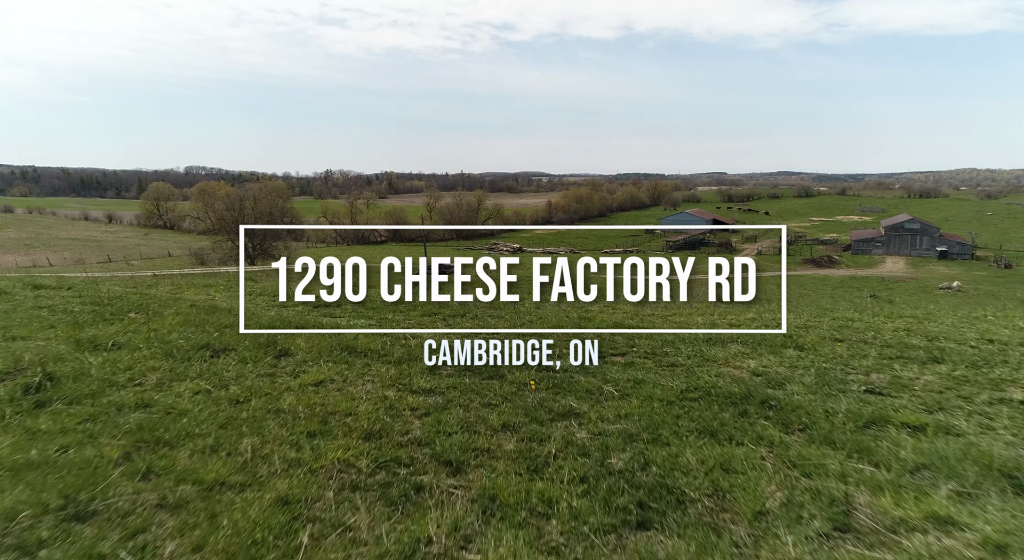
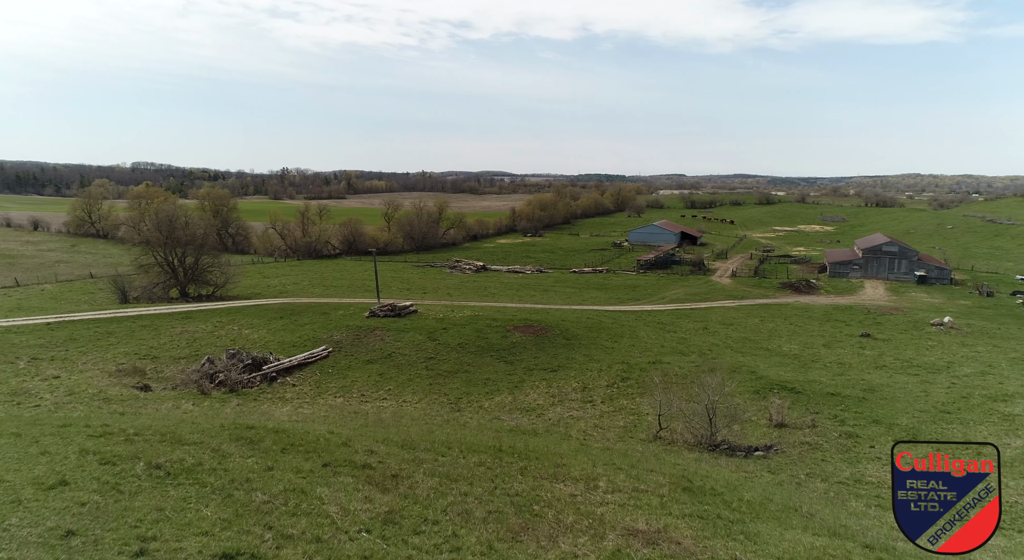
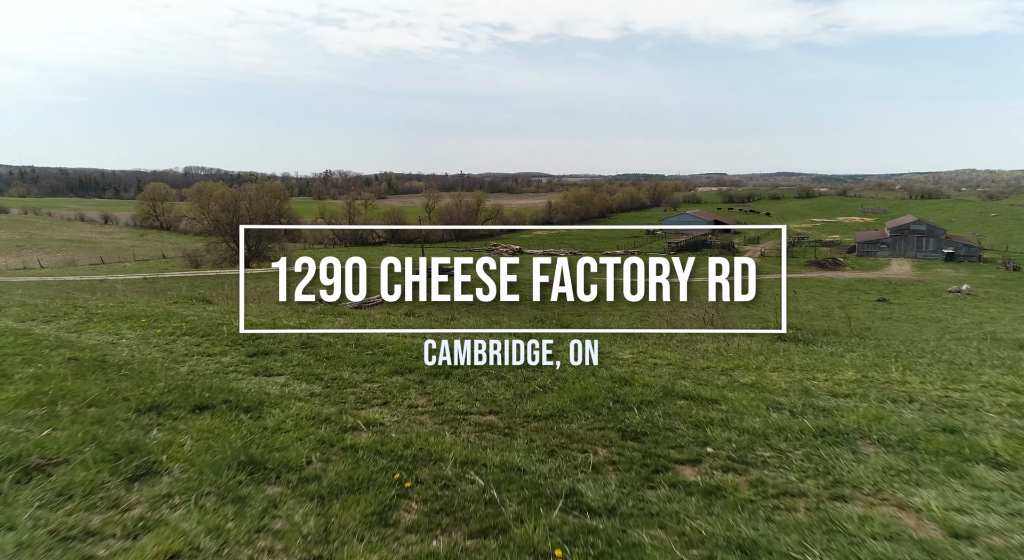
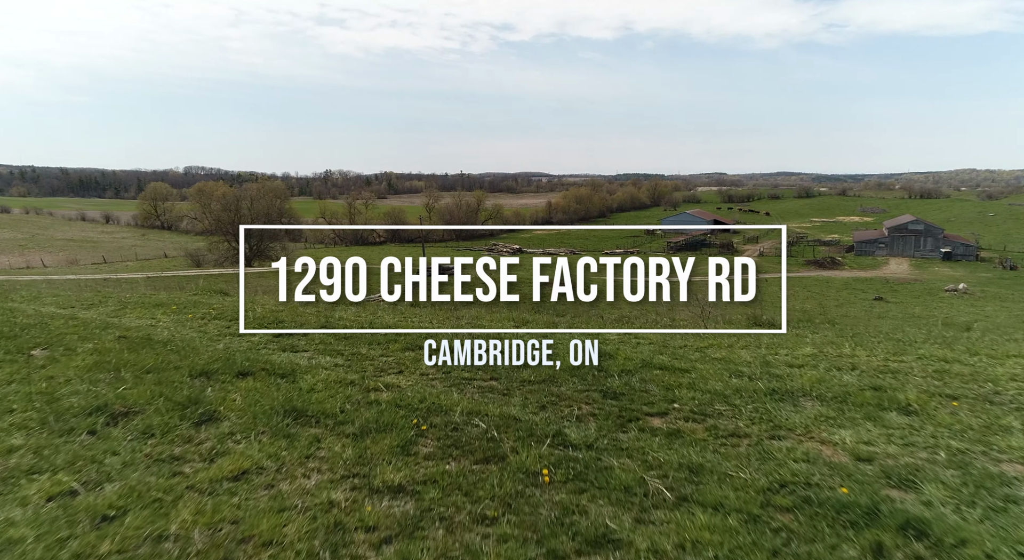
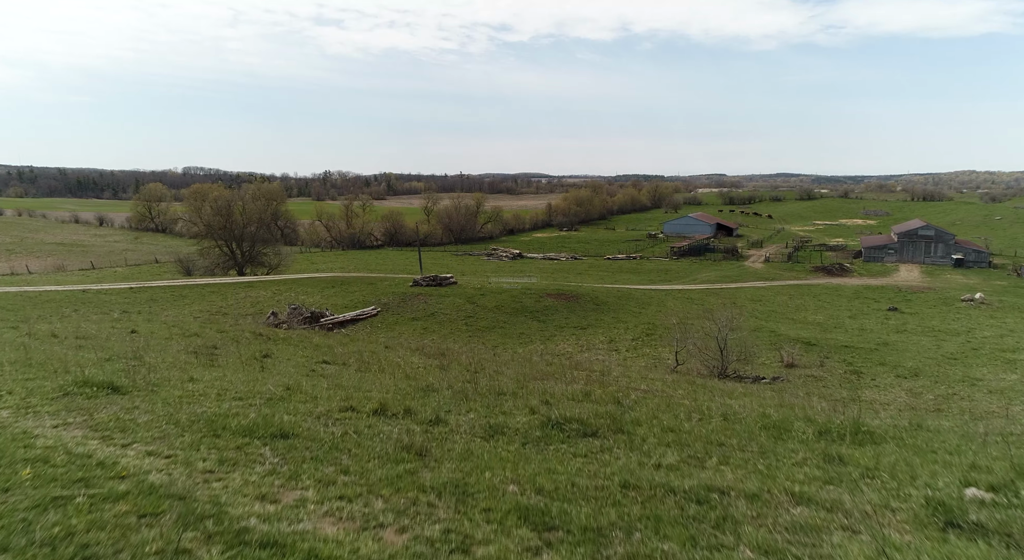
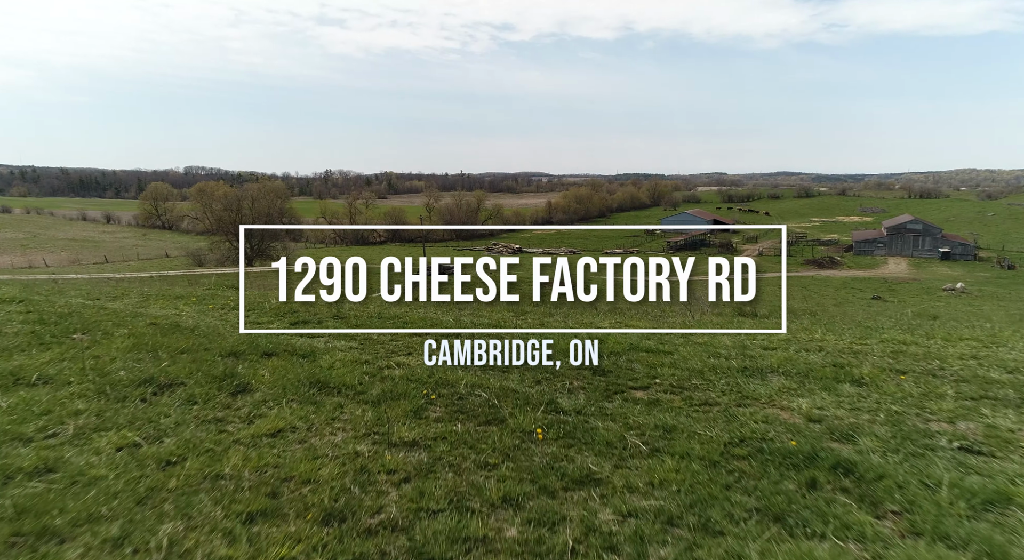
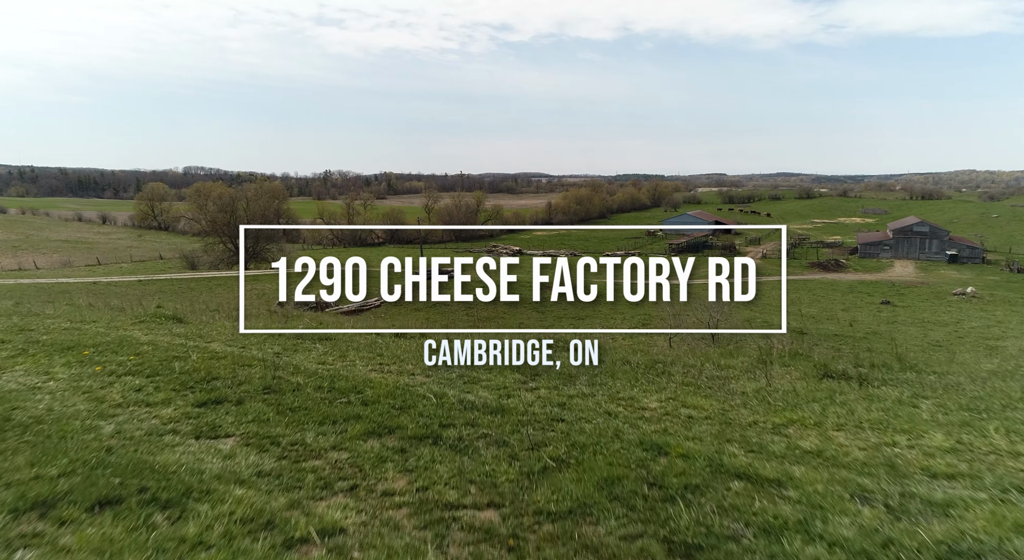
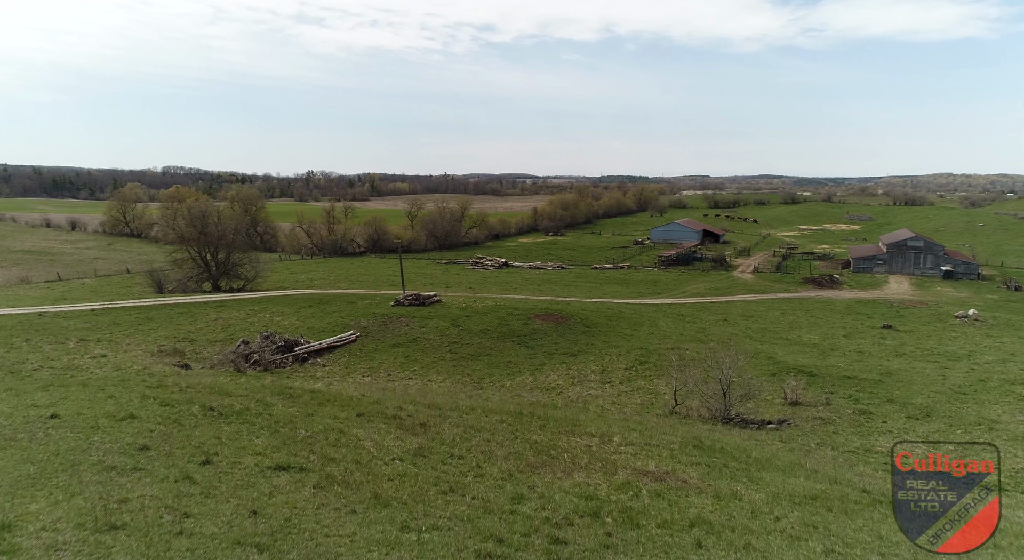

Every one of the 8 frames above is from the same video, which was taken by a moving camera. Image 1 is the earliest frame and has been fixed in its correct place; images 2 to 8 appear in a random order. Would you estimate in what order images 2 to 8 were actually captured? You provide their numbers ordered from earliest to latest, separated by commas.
6, 4, 3, 7, 5, 8, 2
